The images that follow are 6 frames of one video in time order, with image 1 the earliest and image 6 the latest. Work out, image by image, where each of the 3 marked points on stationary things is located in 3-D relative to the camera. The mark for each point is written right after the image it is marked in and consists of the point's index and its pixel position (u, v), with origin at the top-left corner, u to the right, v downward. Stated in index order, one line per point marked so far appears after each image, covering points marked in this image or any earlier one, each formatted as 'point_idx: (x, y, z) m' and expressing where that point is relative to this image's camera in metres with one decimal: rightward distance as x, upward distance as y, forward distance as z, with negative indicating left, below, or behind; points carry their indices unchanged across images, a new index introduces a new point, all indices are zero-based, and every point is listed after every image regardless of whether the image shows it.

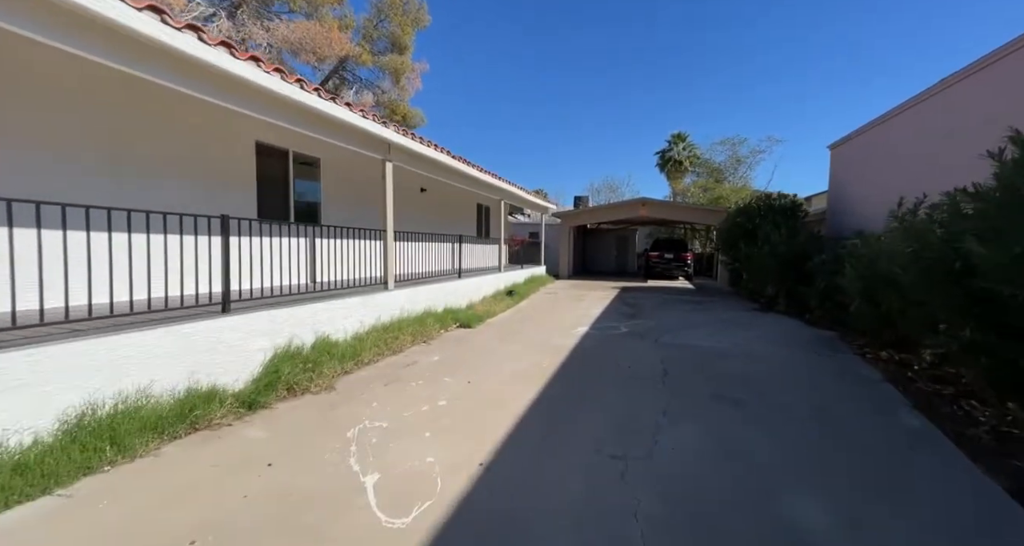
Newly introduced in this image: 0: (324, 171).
0: (-3.4, +1.8, +6.6) m
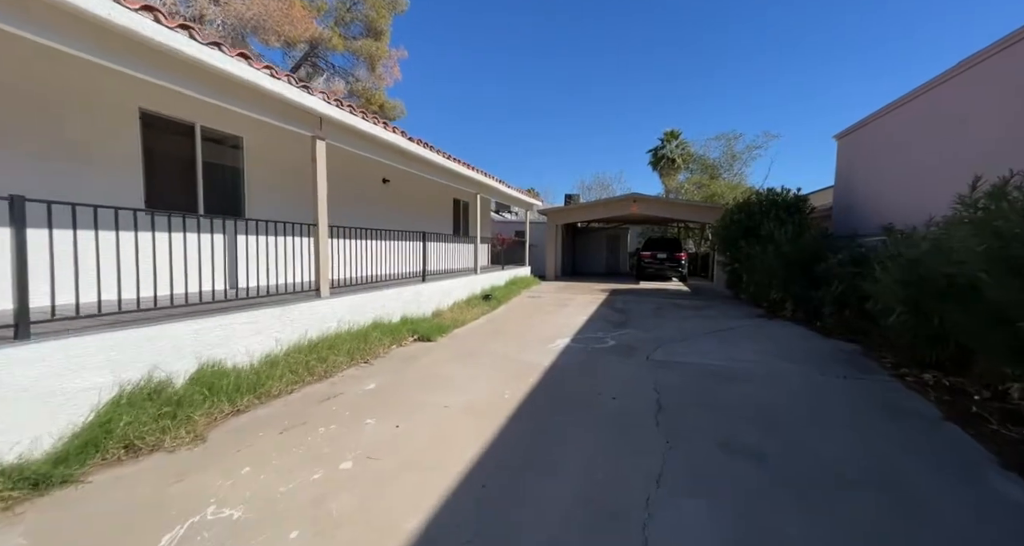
0: (-3.9, +1.8, +5.5) m
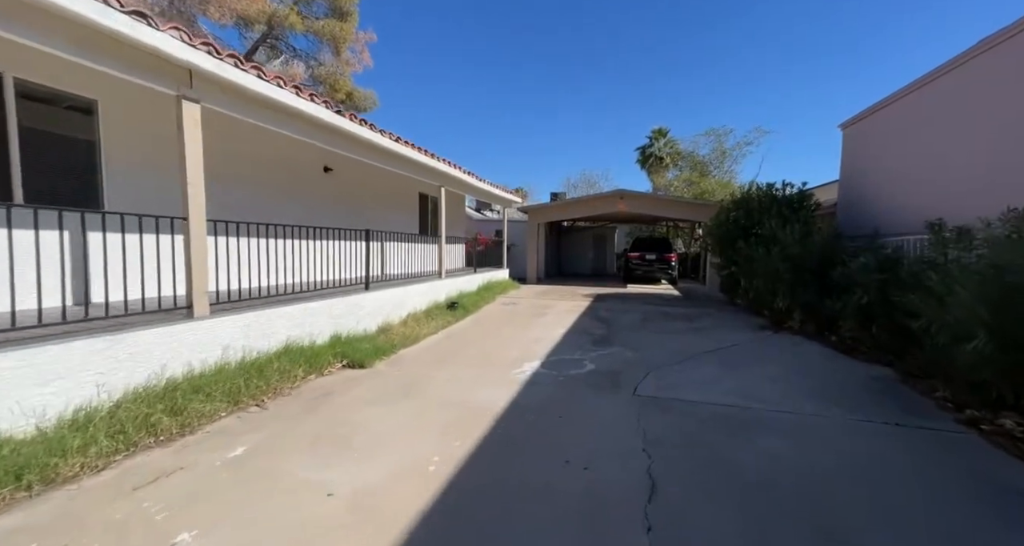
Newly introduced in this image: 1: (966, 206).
0: (-4.5, +1.7, +4.3) m
1: (+7.2, +1.1, +5.8) m
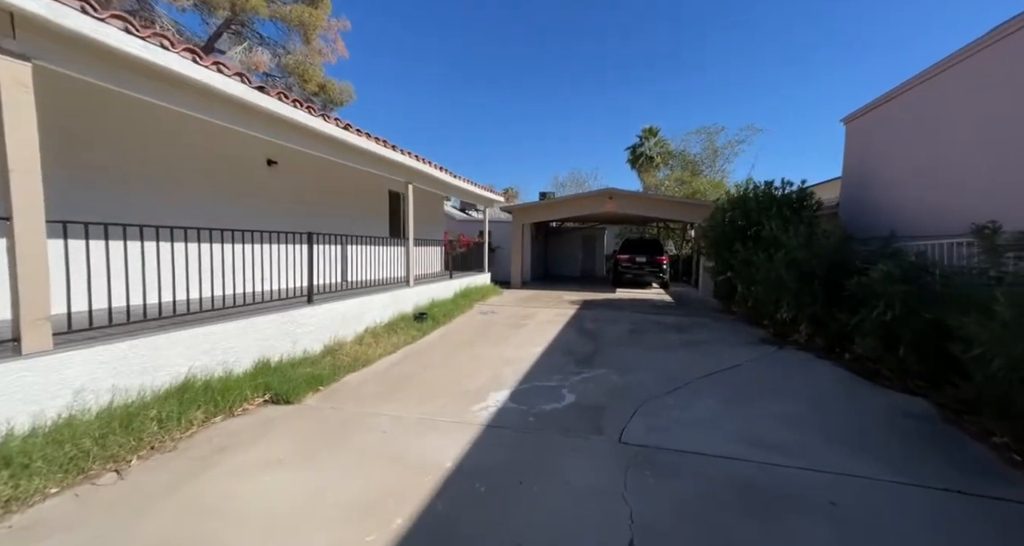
0: (-4.8, +1.6, +3.4) m
1: (+6.8, +1.0, +5.2) m
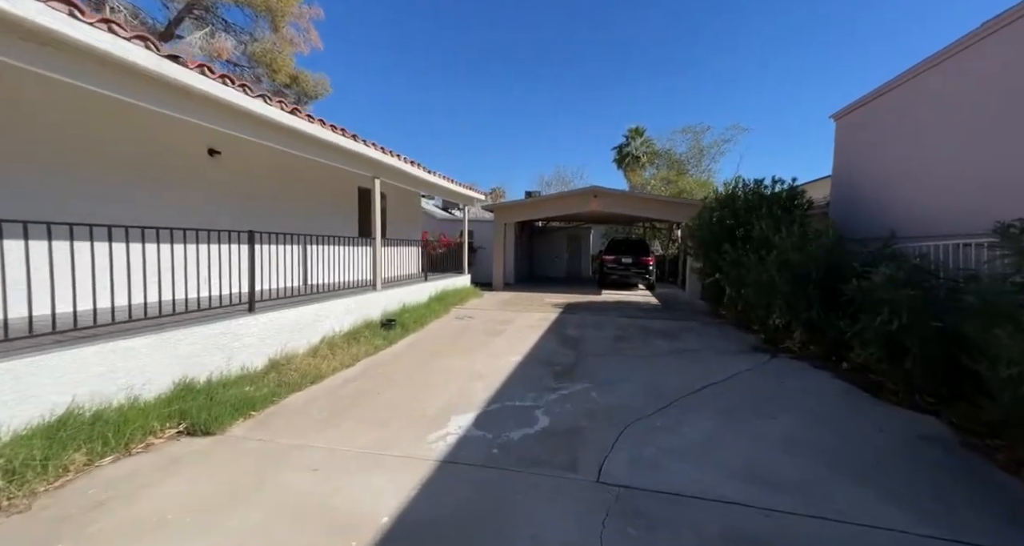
0: (-5.2, +1.5, +2.7) m
1: (+6.4, +0.9, +4.9) m
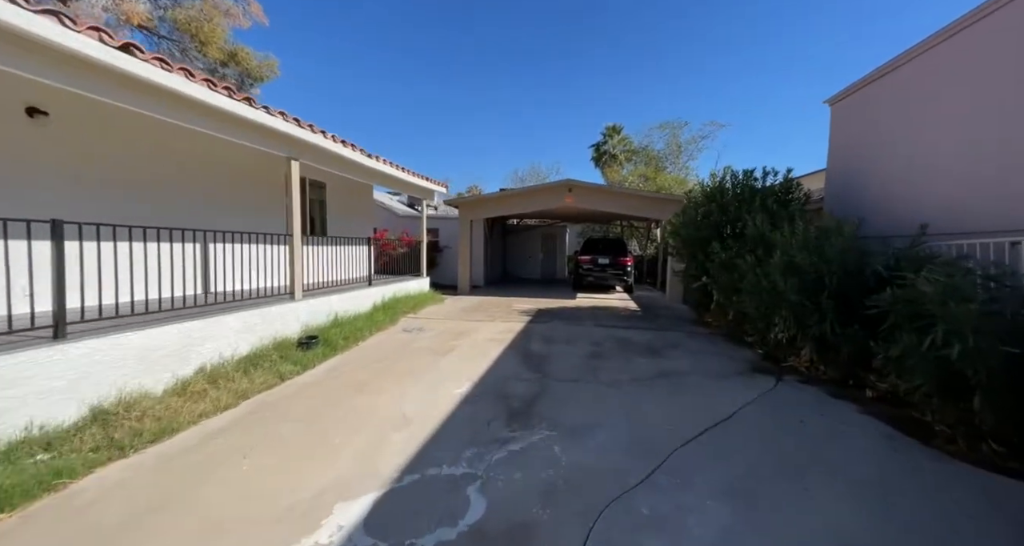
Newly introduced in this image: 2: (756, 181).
0: (-5.6, +1.4, +1.2) m
1: (+5.8, +0.9, +4.1) m
2: (+4.5, +1.7, +6.7) m
